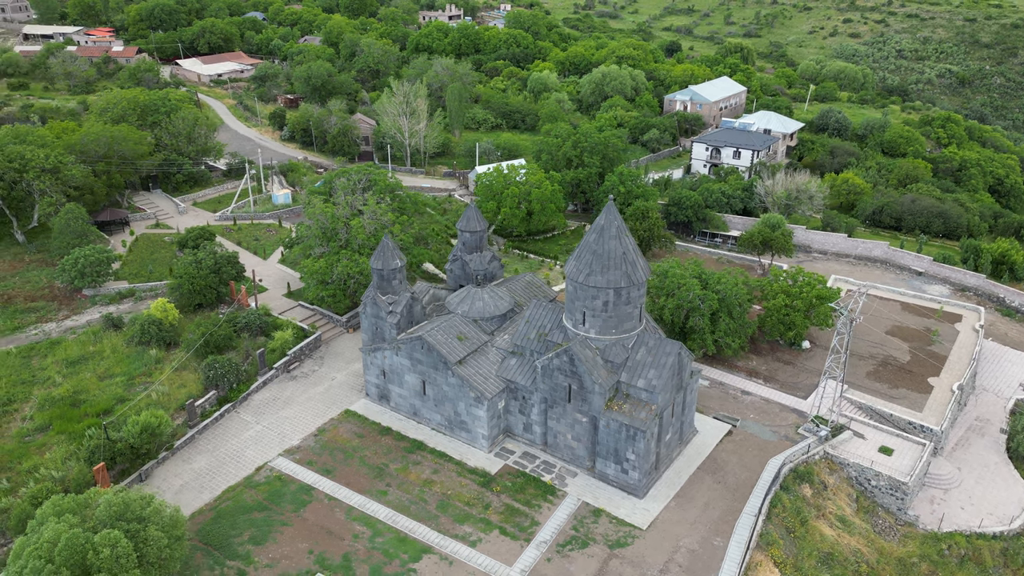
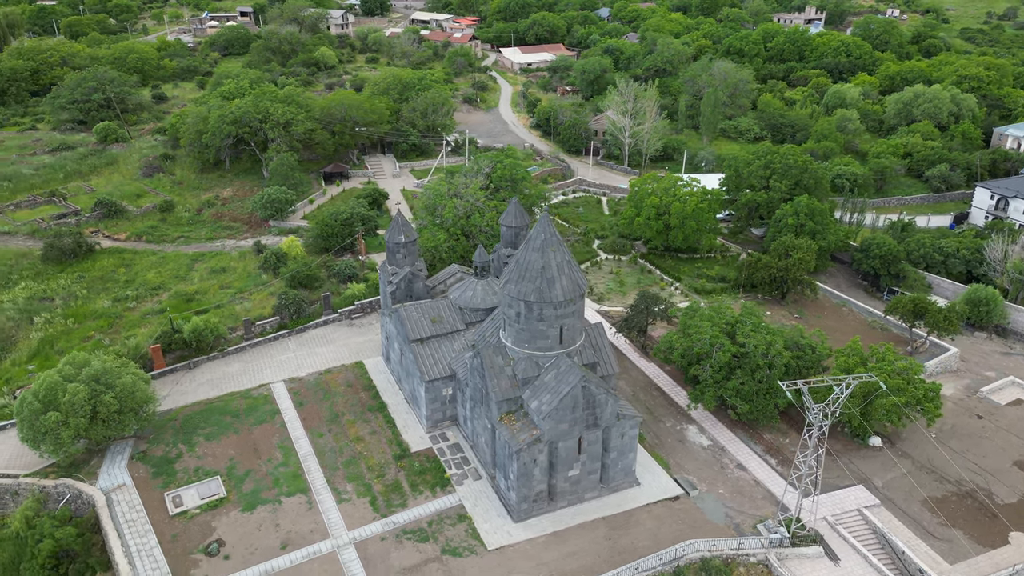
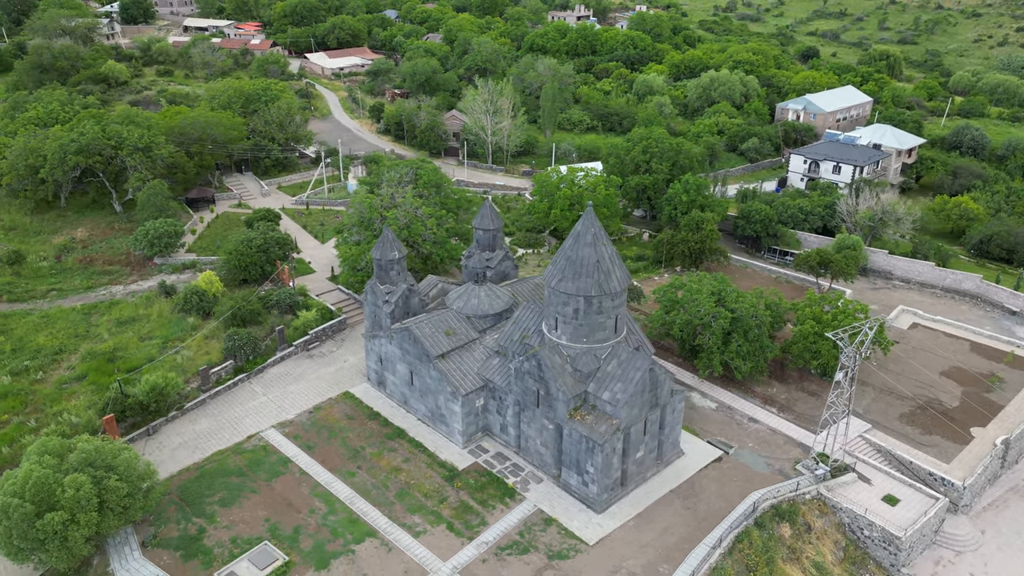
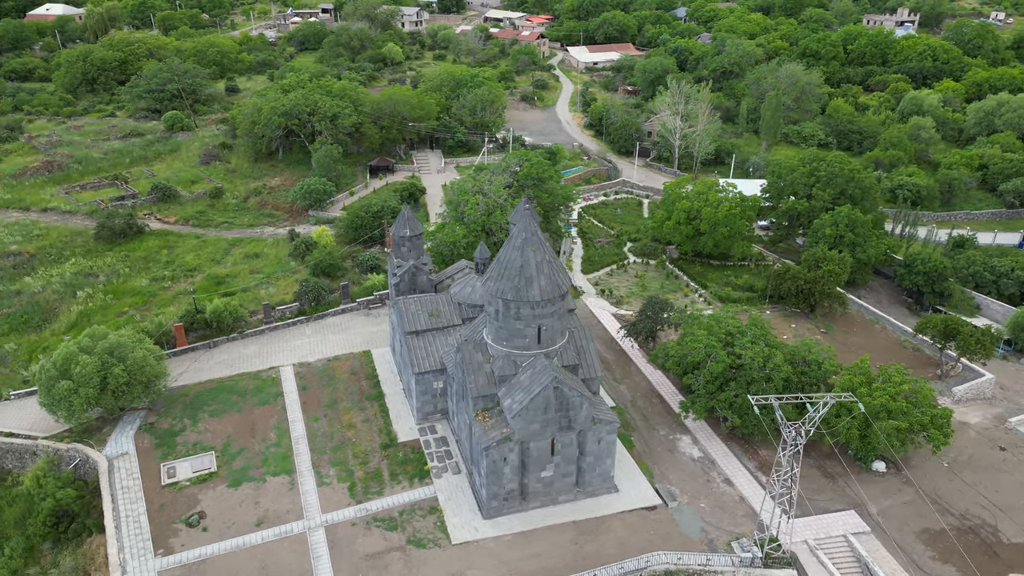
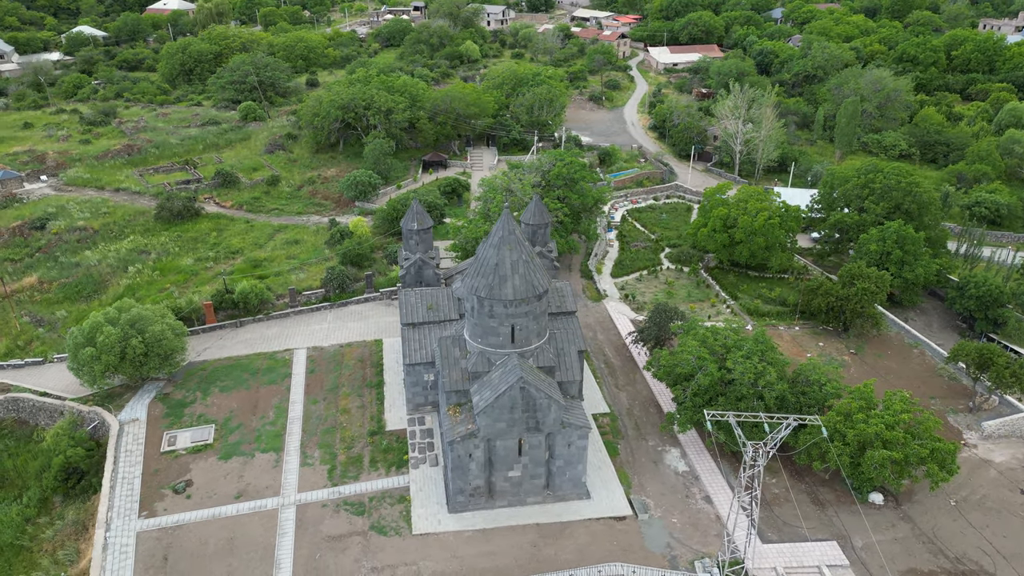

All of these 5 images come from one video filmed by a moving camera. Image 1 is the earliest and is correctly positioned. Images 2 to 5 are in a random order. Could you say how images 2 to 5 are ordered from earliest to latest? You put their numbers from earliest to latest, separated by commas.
3, 2, 4, 5
